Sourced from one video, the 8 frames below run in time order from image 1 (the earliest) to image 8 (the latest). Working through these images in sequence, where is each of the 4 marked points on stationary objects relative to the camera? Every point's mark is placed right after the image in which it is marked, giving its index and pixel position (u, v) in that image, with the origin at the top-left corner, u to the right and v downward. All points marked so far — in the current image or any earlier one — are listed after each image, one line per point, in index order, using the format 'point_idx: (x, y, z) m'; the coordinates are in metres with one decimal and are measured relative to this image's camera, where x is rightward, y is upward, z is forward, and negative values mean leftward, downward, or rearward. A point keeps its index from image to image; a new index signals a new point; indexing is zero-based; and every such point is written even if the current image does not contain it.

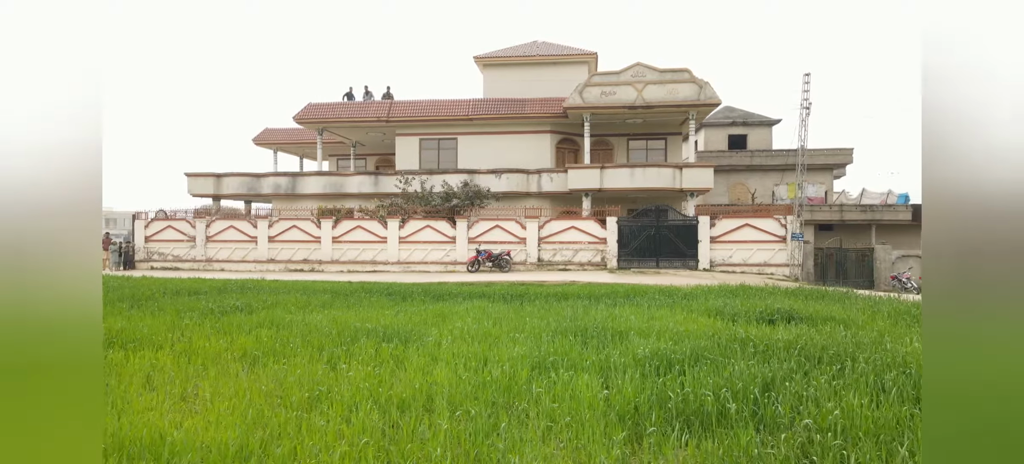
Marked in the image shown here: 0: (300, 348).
0: (-1.7, -1.0, +4.7) m
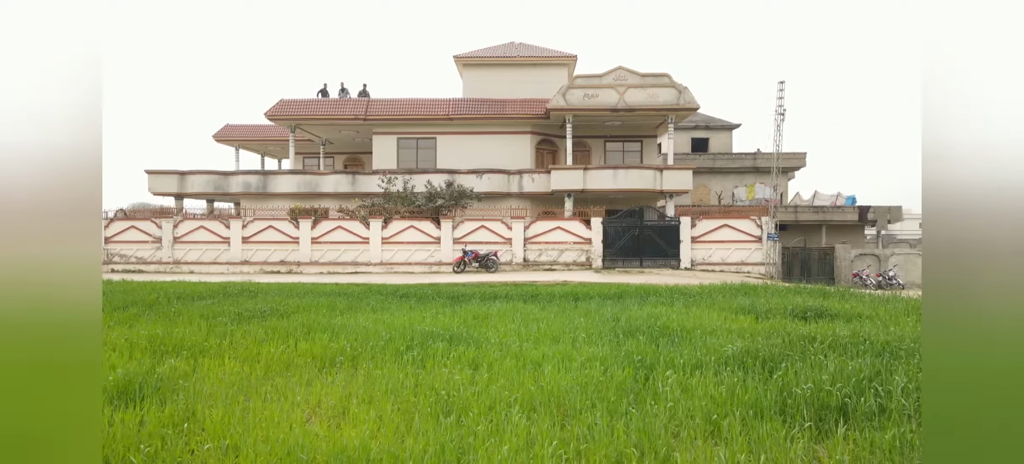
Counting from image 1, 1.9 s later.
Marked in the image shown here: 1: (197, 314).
0: (-1.1, -1.0, +4.6) m
1: (-3.8, -1.0, +6.4) m
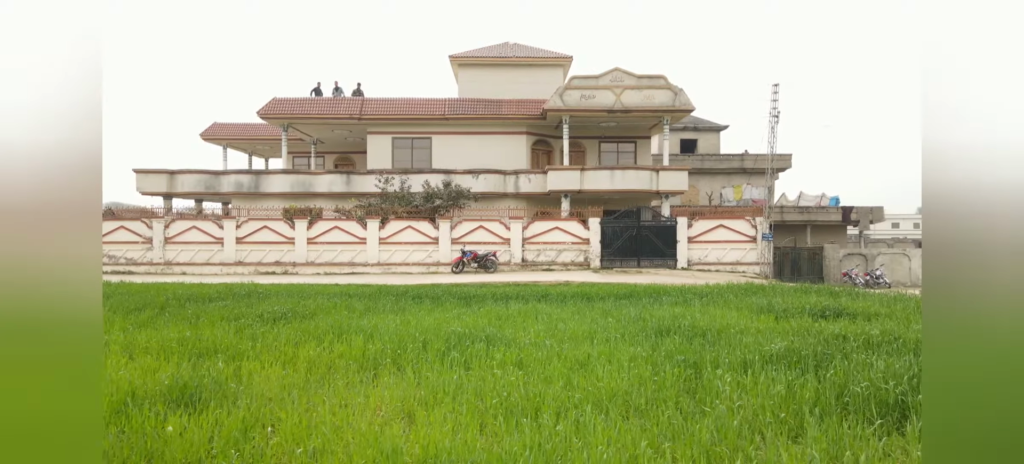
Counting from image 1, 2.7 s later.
0: (-0.8, -1.0, +4.5) m
1: (-3.5, -1.0, +6.3) m
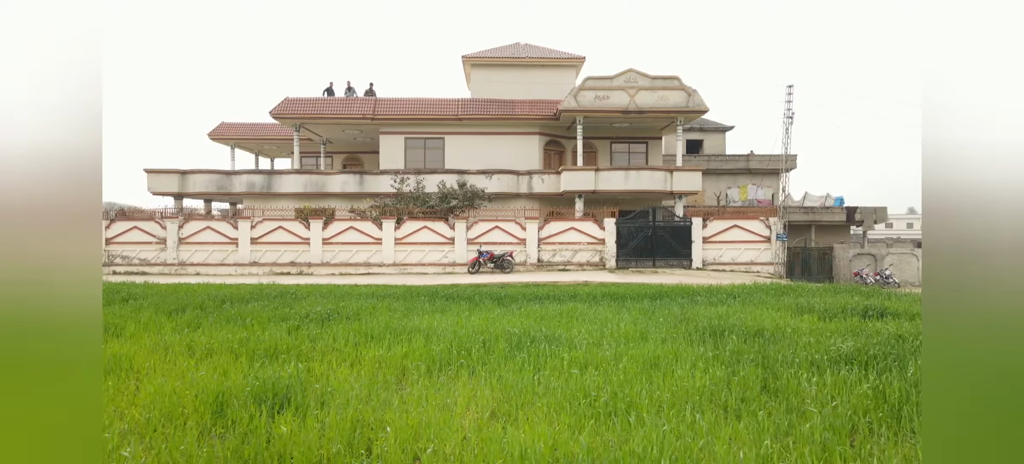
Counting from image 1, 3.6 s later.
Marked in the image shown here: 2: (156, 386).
0: (-0.2, -1.0, +4.6) m
1: (-3.0, -1.0, +6.3) m
2: (-2.5, -1.1, +3.8) m
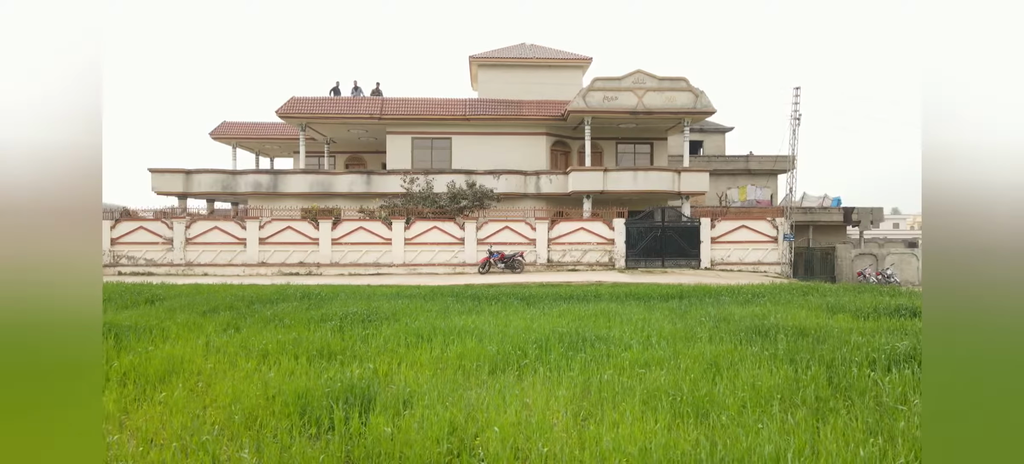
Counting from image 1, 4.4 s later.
0: (+0.3, -1.1, +4.6) m
1: (-2.5, -1.0, +6.3) m
2: (-2.0, -1.1, +3.8) m
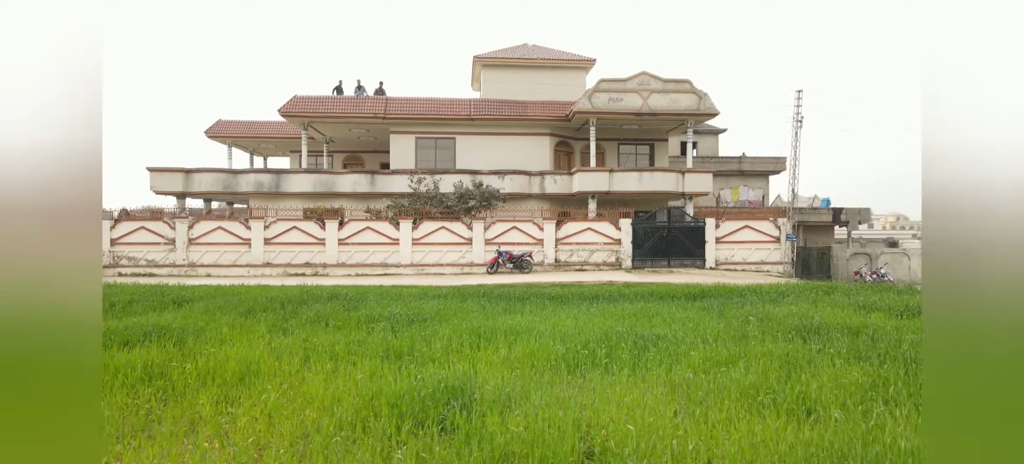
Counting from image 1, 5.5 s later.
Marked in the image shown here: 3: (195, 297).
0: (+0.9, -1.1, +4.6) m
1: (-2.0, -1.0, +6.2) m
2: (-1.3, -1.1, +3.8) m
3: (-4.9, -1.0, +8.2) m
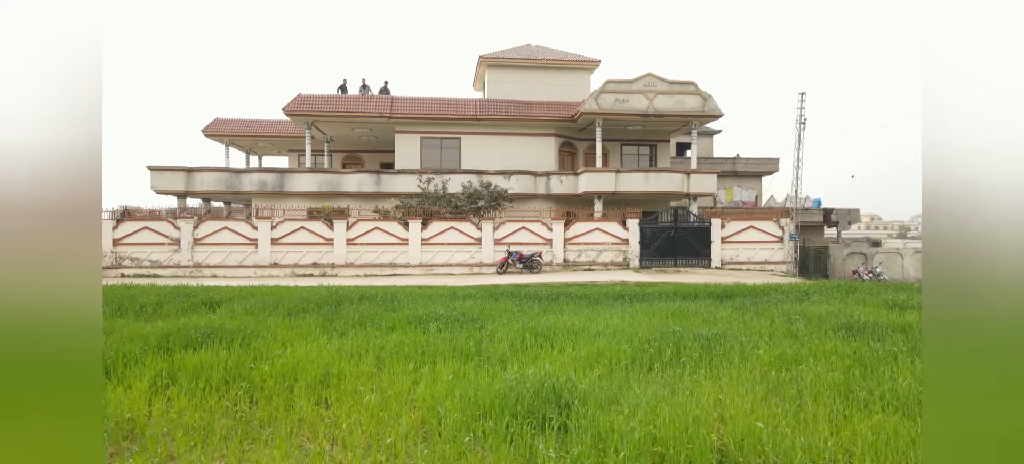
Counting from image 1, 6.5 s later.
0: (+1.5, -1.1, +4.7) m
1: (-1.4, -1.0, +6.2) m
2: (-0.7, -1.1, +3.8) m
3: (-4.3, -1.0, +8.1) m
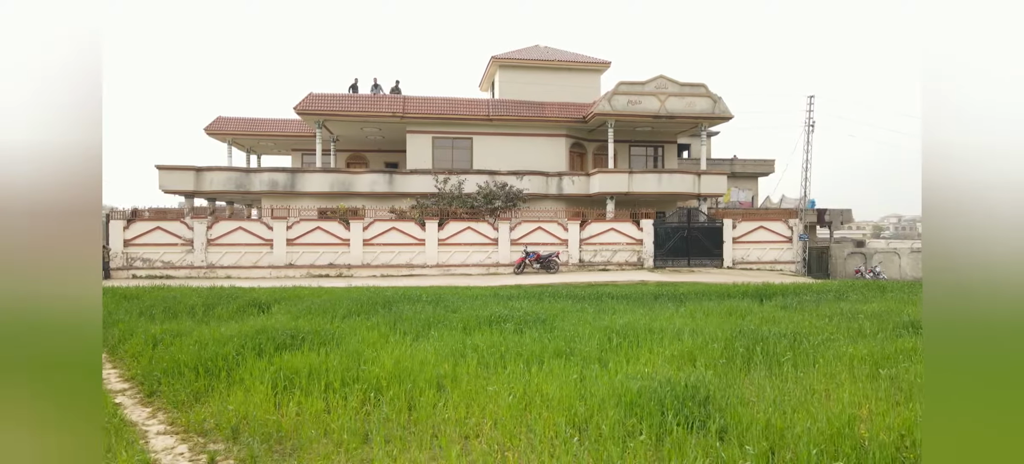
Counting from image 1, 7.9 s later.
0: (+2.4, -1.1, +4.8) m
1: (-0.6, -1.1, +6.2) m
2: (+0.2, -1.1, +3.8) m
3: (-3.6, -1.0, +8.1) m
